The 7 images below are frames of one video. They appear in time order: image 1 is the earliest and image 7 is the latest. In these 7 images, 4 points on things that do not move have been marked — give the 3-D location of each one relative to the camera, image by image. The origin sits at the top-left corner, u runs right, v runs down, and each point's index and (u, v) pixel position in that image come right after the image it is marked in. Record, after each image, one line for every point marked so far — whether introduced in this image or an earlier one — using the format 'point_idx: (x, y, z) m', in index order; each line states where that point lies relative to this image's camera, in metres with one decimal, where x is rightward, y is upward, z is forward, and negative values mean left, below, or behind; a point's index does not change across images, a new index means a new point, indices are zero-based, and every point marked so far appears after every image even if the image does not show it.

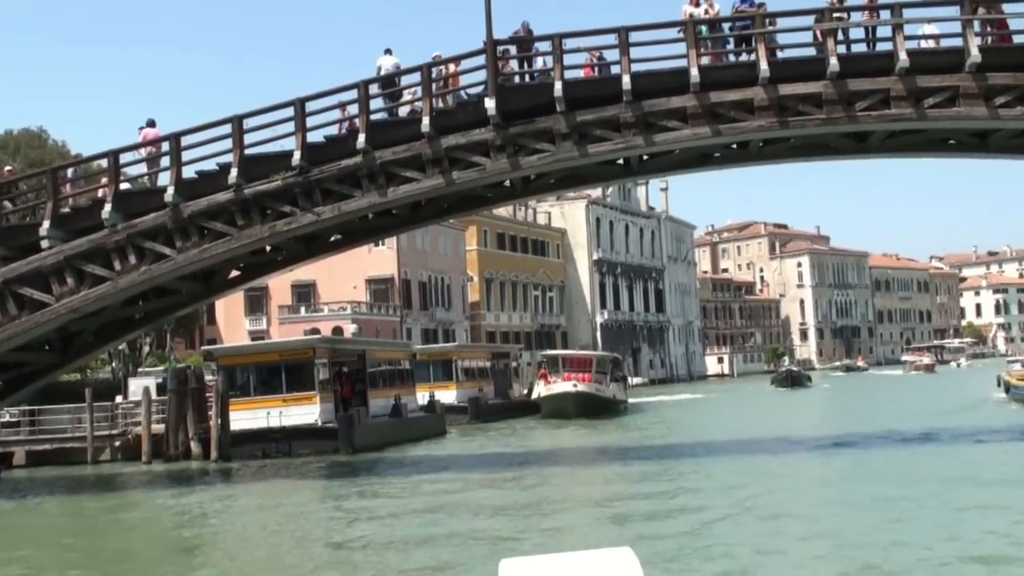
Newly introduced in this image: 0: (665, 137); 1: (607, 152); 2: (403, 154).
0: (+2.3, +2.3, +19.3) m
1: (+1.5, +2.1, +19.4) m
2: (-1.7, +2.1, +19.7) m
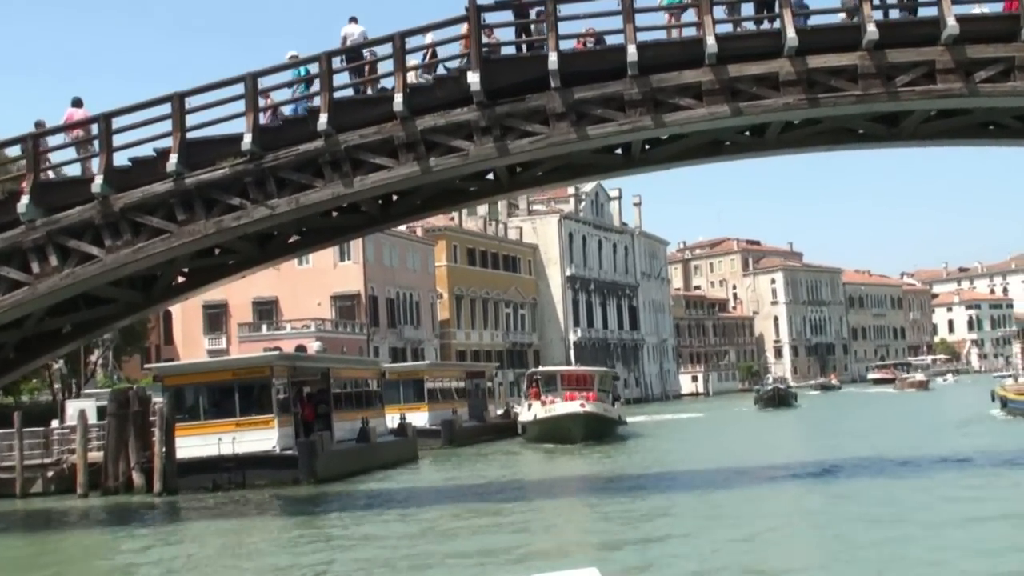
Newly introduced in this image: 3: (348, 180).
0: (+2.2, +2.3, +16.6) m
1: (+1.3, +2.0, +16.7) m
2: (-1.9, +2.0, +16.9) m
3: (-2.2, +1.4, +16.9) m
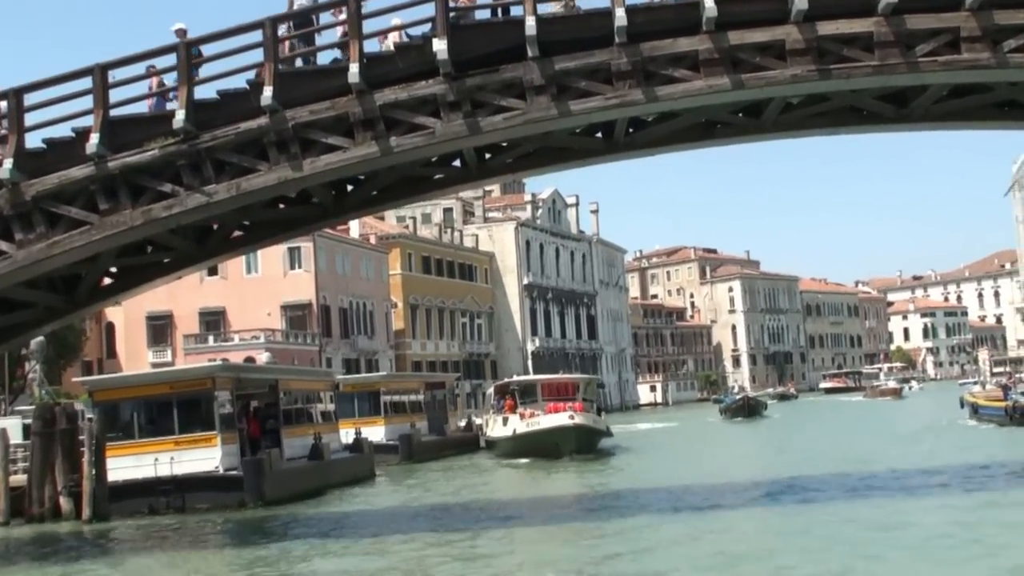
0: (+1.8, +2.3, +14.7) m
1: (+1.0, +2.1, +14.7) m
2: (-2.2, +2.0, +14.8) m
3: (-2.5, +1.5, +14.8) m
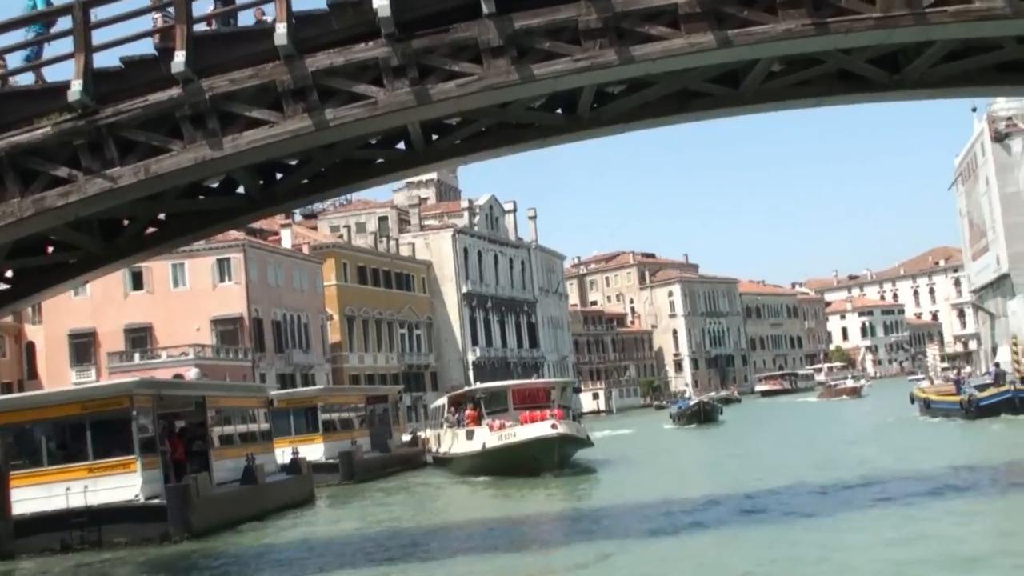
0: (+1.4, +2.4, +12.8) m
1: (+0.5, +2.1, +12.8) m
2: (-2.7, +2.0, +12.7) m
3: (-2.9, +1.5, +12.6) m
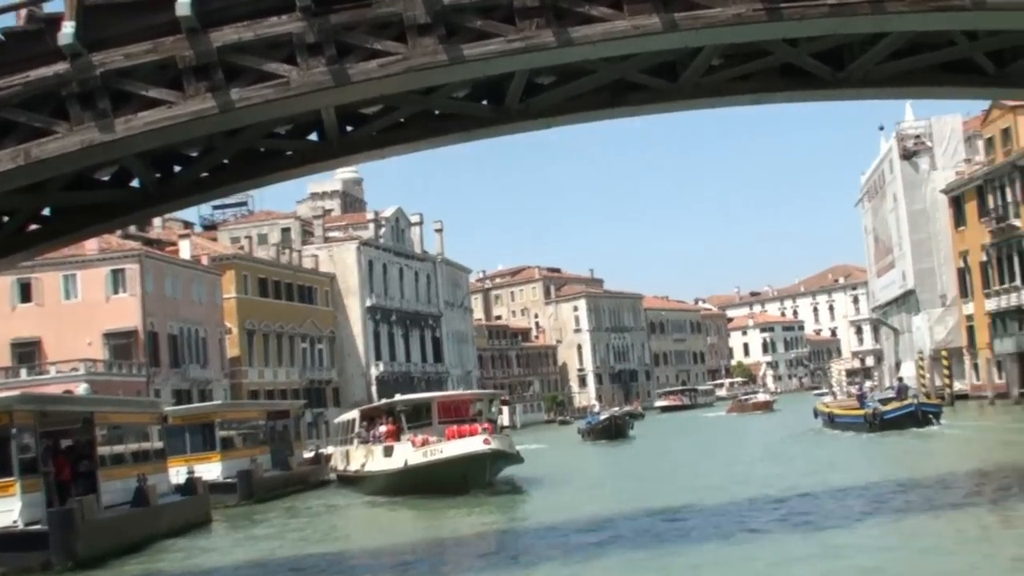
0: (+0.7, +2.4, +11.7) m
1: (-0.2, +2.1, +11.6) m
2: (-3.3, +2.0, +11.3) m
3: (-3.6, +1.5, +11.2) m
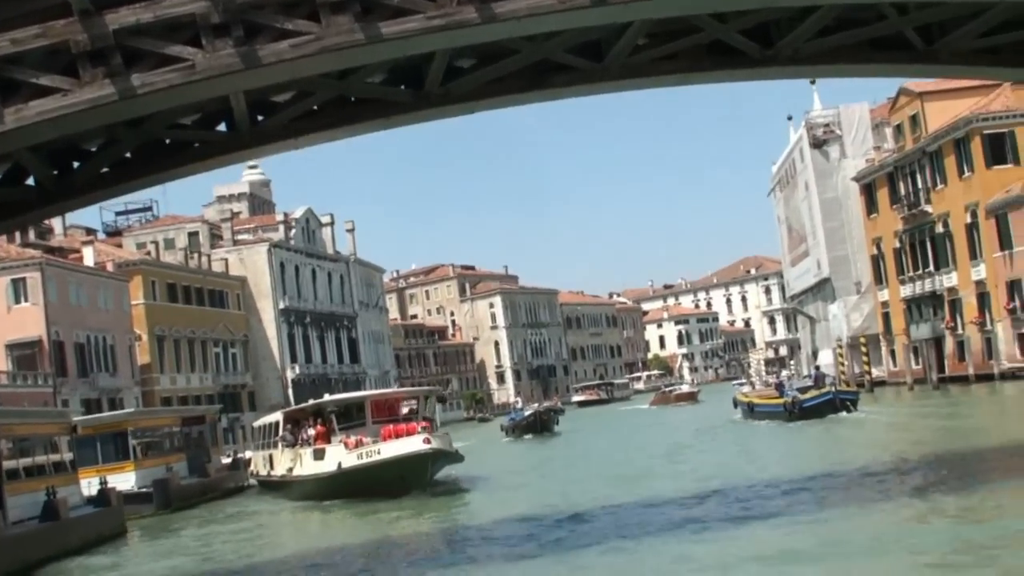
0: (0.0, +2.5, +11.1) m
1: (-0.8, +2.2, +11.0) m
2: (-4.0, +2.0, +10.4) m
3: (-4.2, +1.4, +10.3) m
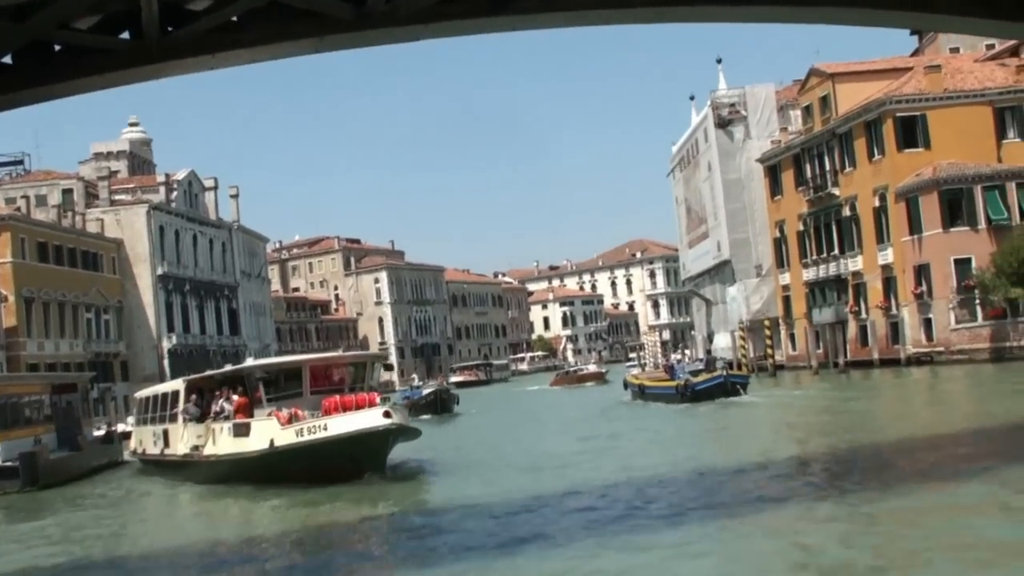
0: (-0.2, +2.9, +9.4) m
1: (-1.0, +2.6, +9.1) m
2: (-4.1, +2.6, +8.3) m
3: (-4.3, +2.0, +8.2) m
